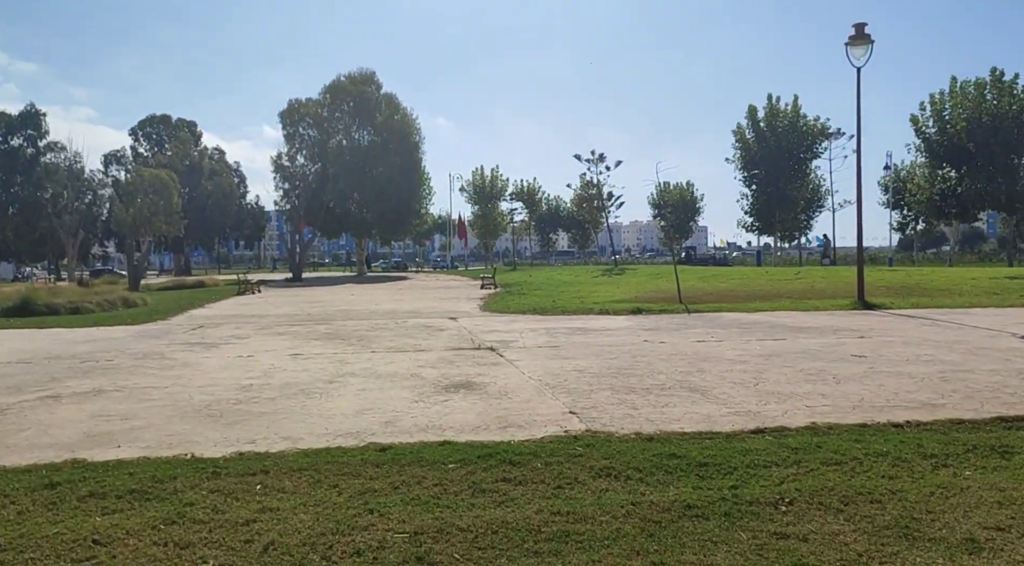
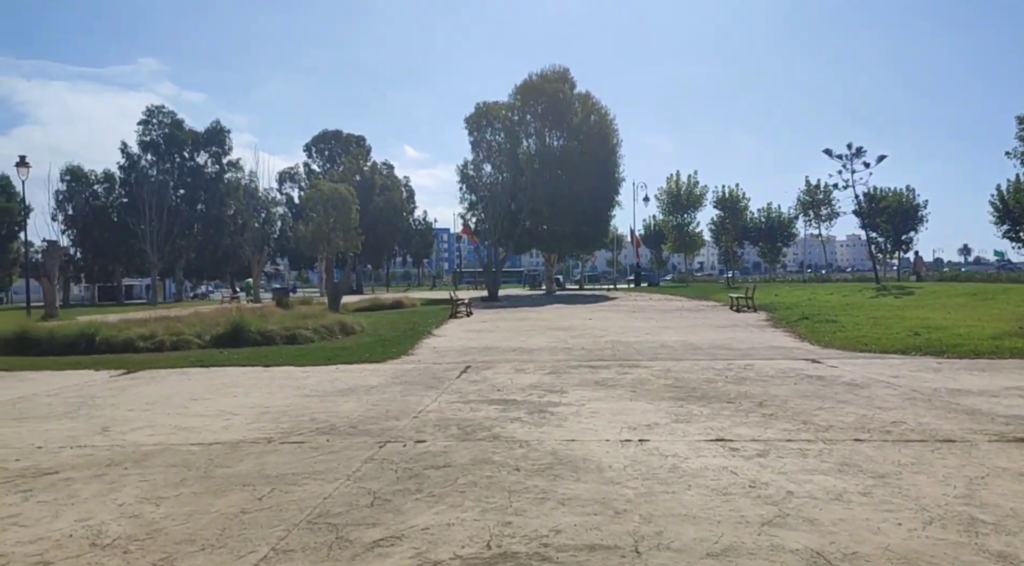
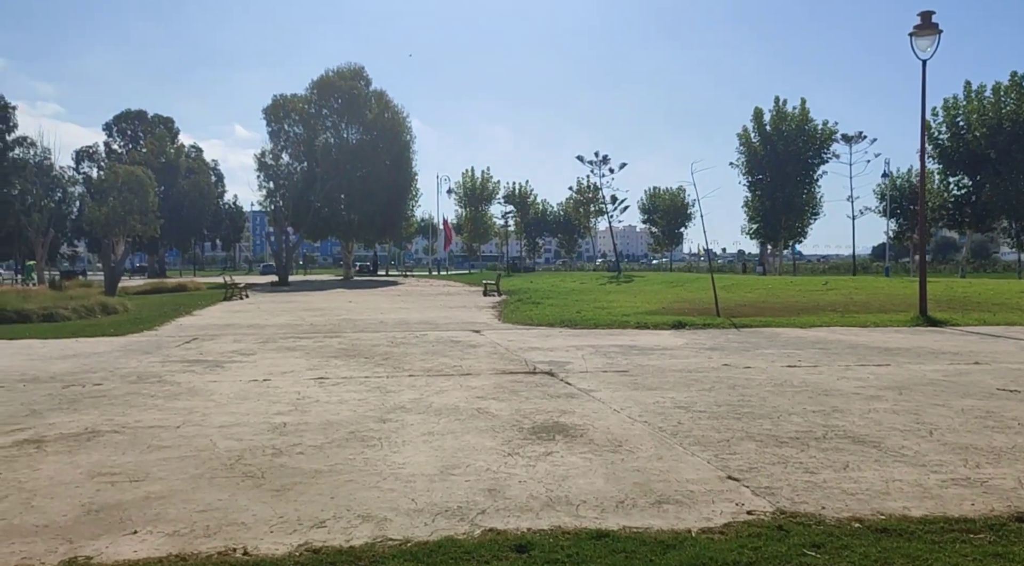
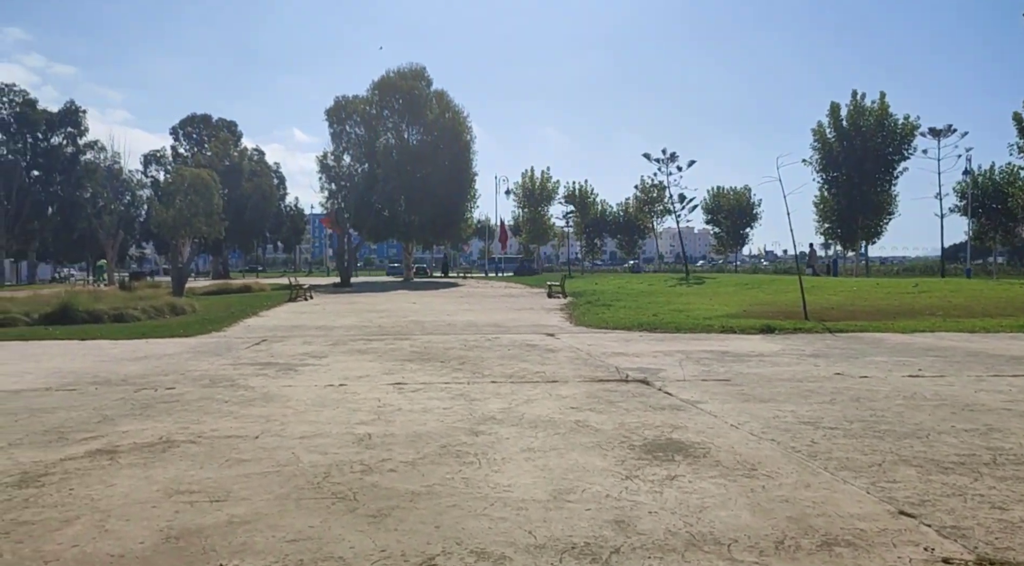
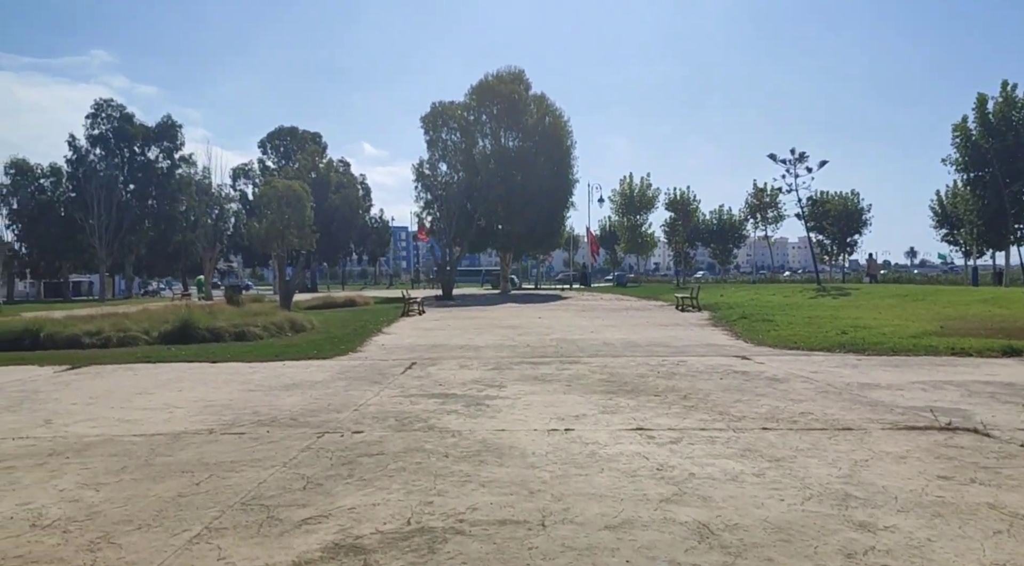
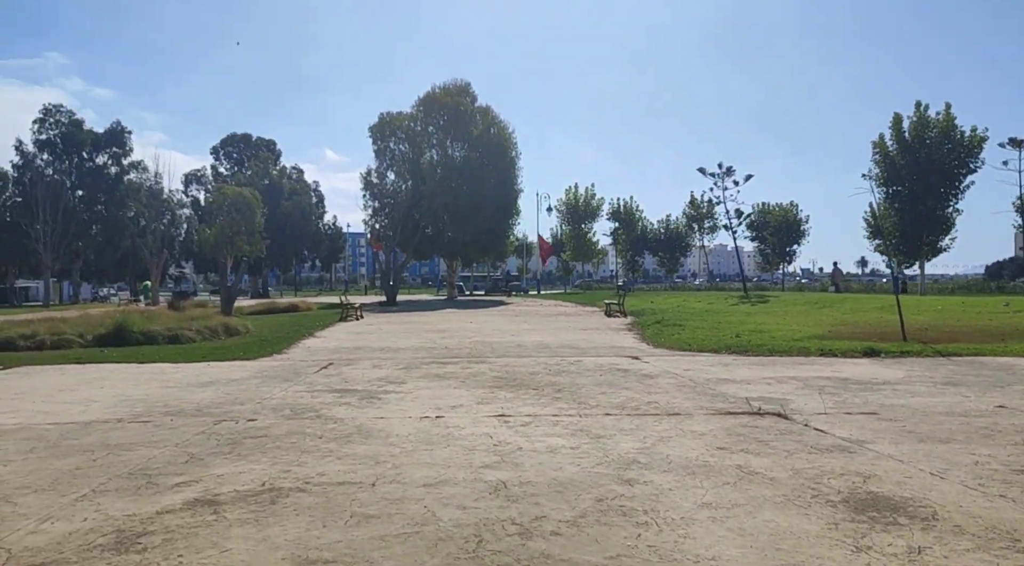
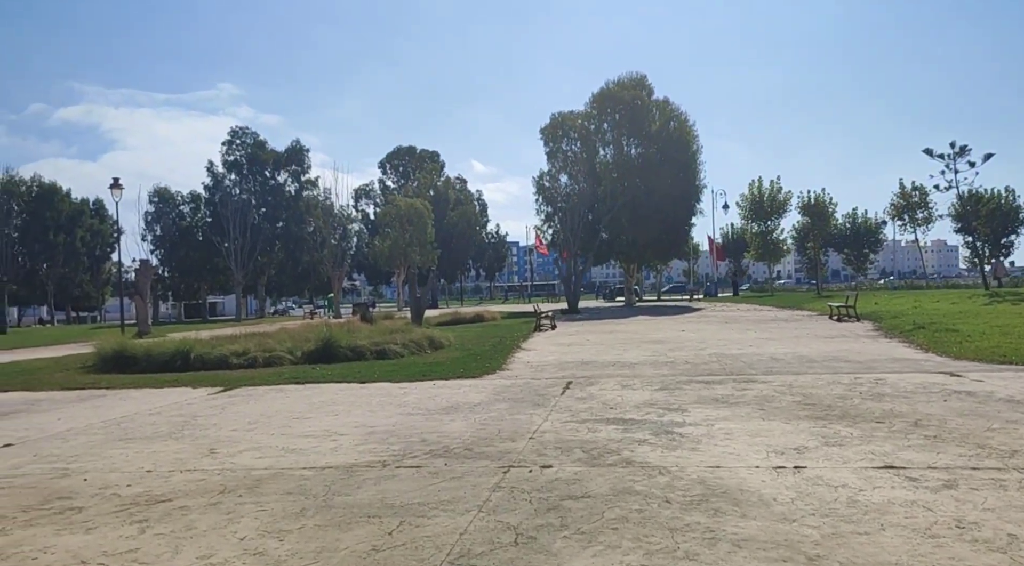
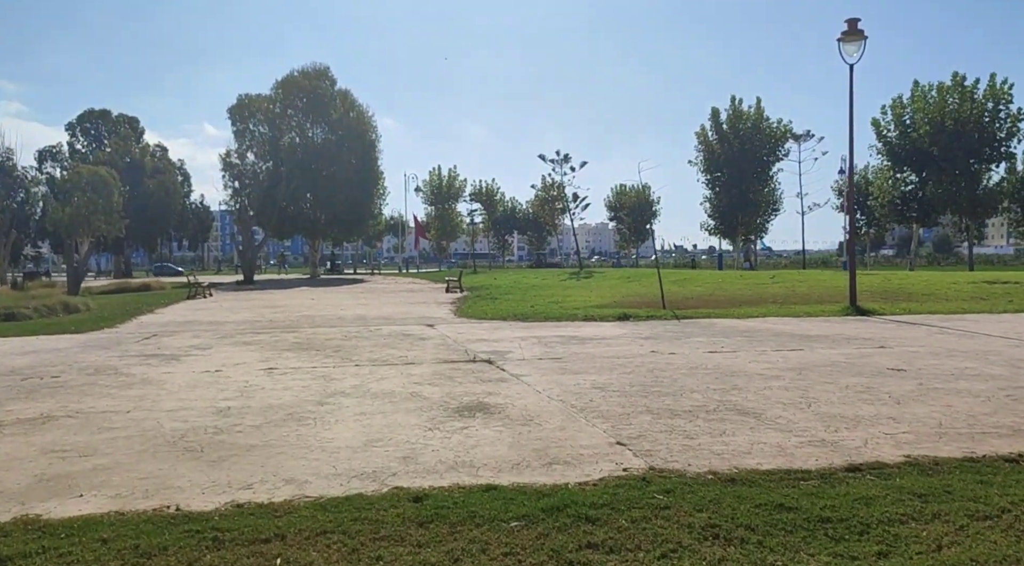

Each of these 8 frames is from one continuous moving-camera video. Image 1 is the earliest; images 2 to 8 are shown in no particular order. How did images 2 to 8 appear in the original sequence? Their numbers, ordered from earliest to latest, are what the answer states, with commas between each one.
8, 3, 4, 6, 5, 2, 7
